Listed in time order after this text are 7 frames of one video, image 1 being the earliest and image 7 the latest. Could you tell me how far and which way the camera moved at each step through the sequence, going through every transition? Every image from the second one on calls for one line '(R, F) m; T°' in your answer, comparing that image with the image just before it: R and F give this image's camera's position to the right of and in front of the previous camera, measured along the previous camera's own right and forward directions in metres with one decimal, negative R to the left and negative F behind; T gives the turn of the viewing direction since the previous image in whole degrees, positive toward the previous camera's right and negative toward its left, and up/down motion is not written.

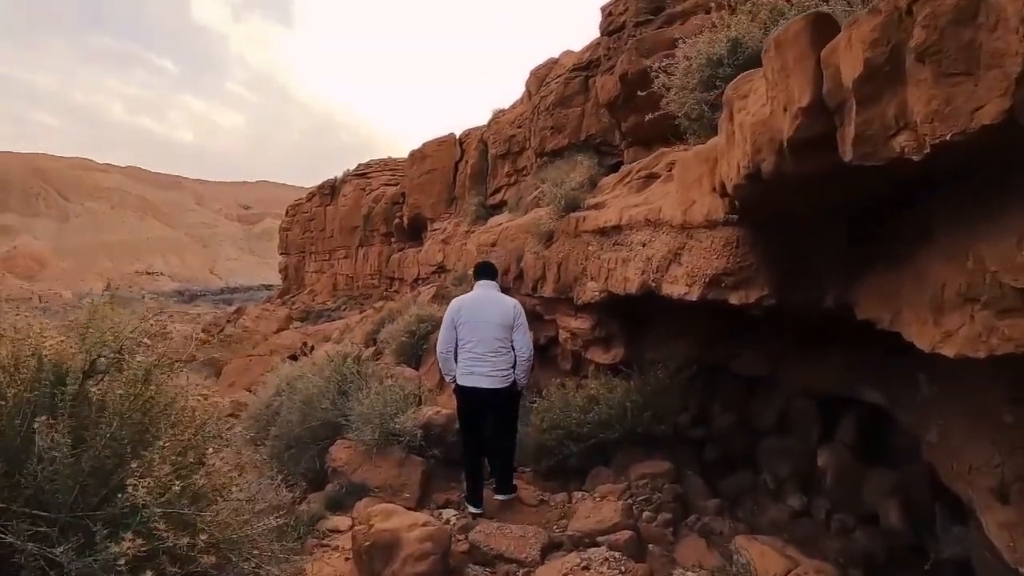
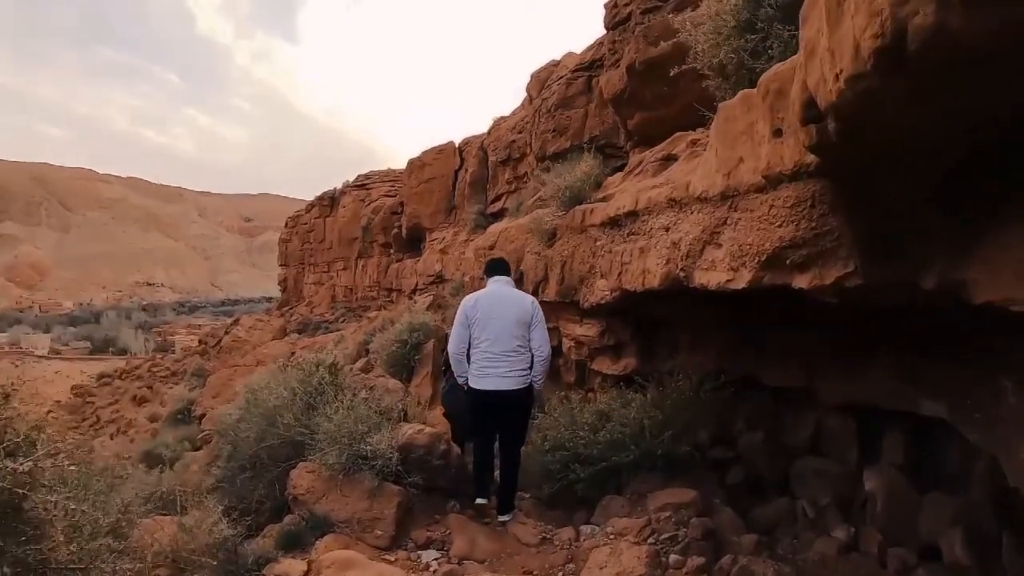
(0.0, +1.0) m; 0°
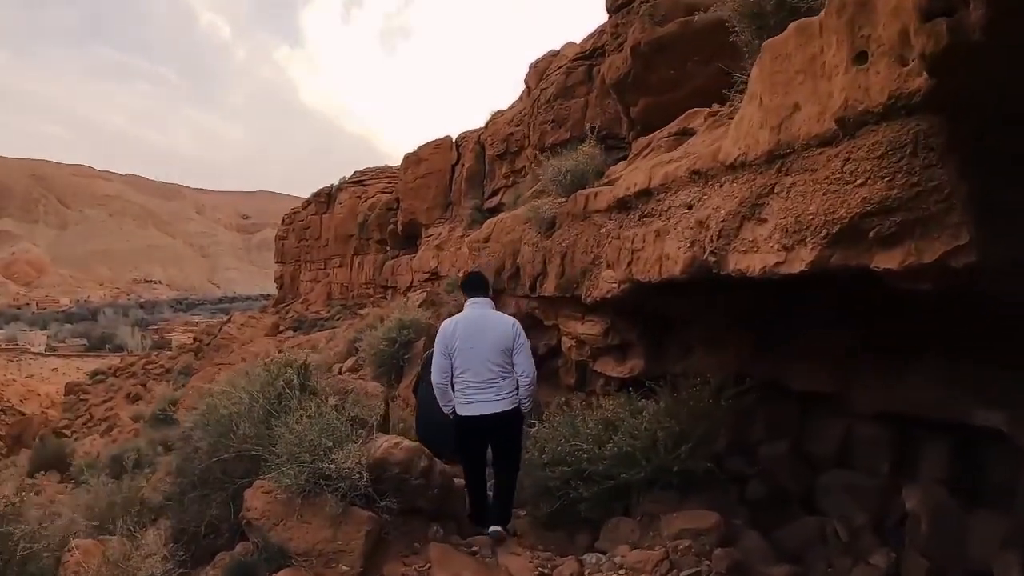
(0.0, +0.8) m; 0°
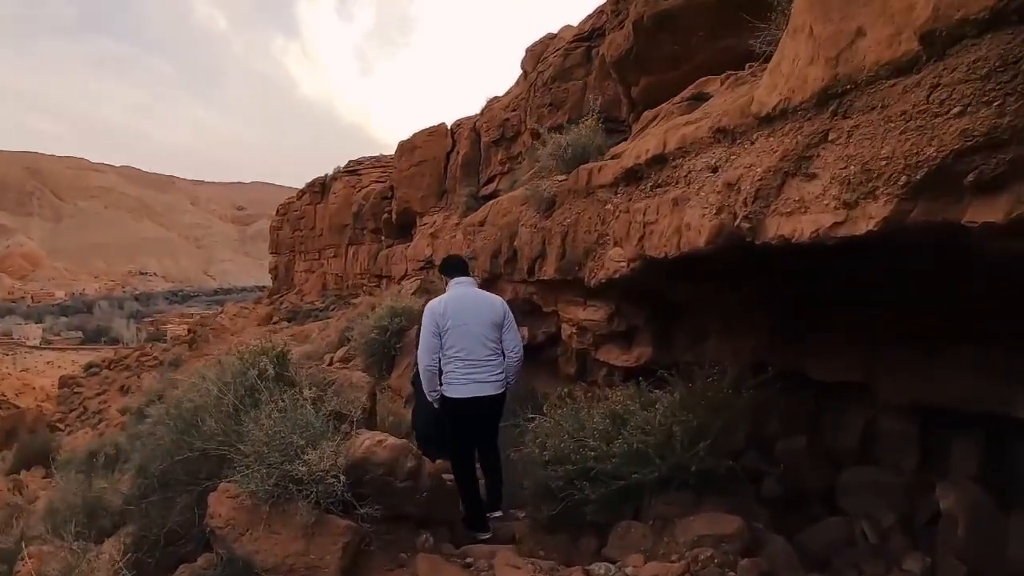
(0.0, +0.5) m; 0°
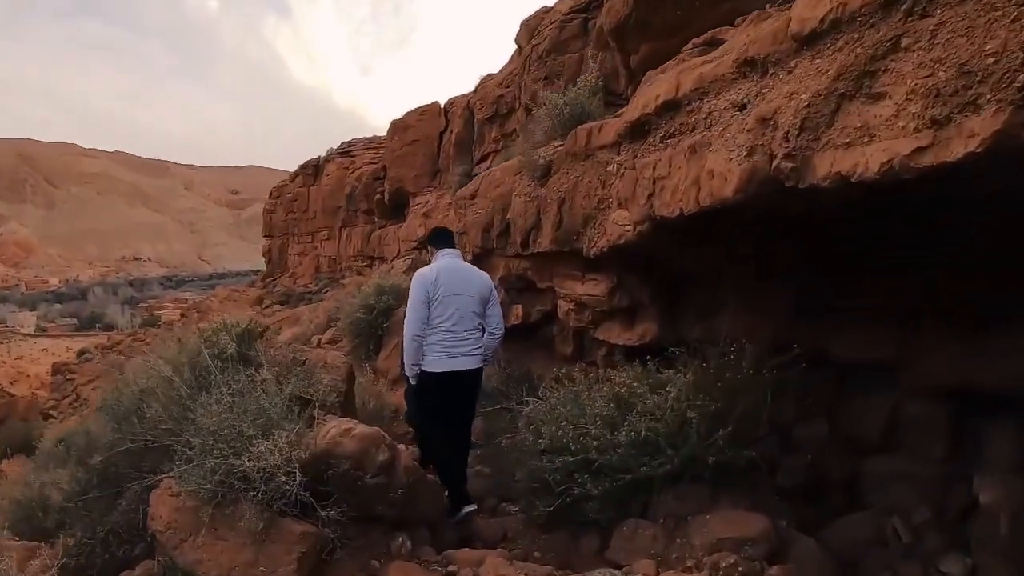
(0.0, +0.6) m; 0°
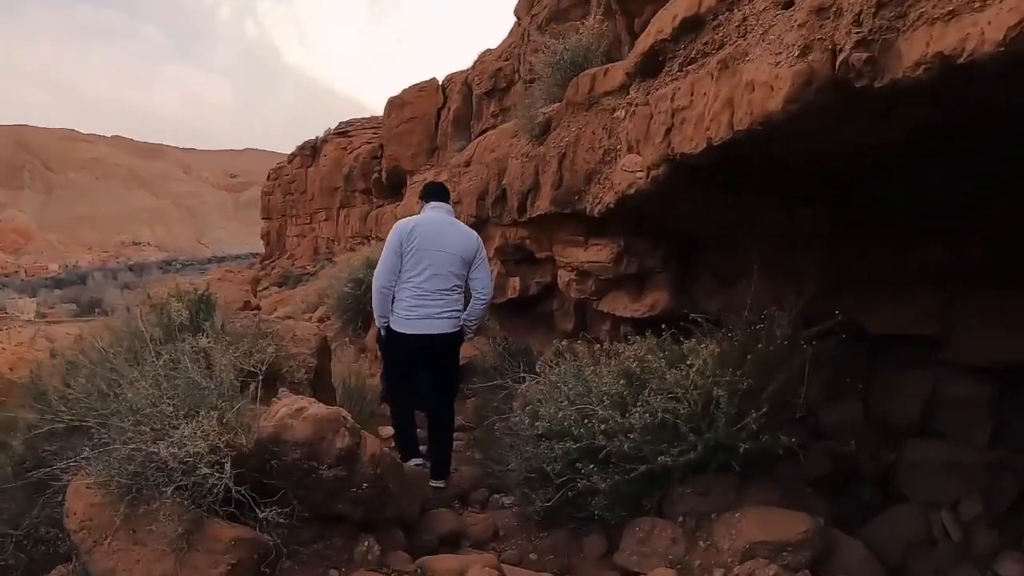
(0.0, +0.6) m; 0°
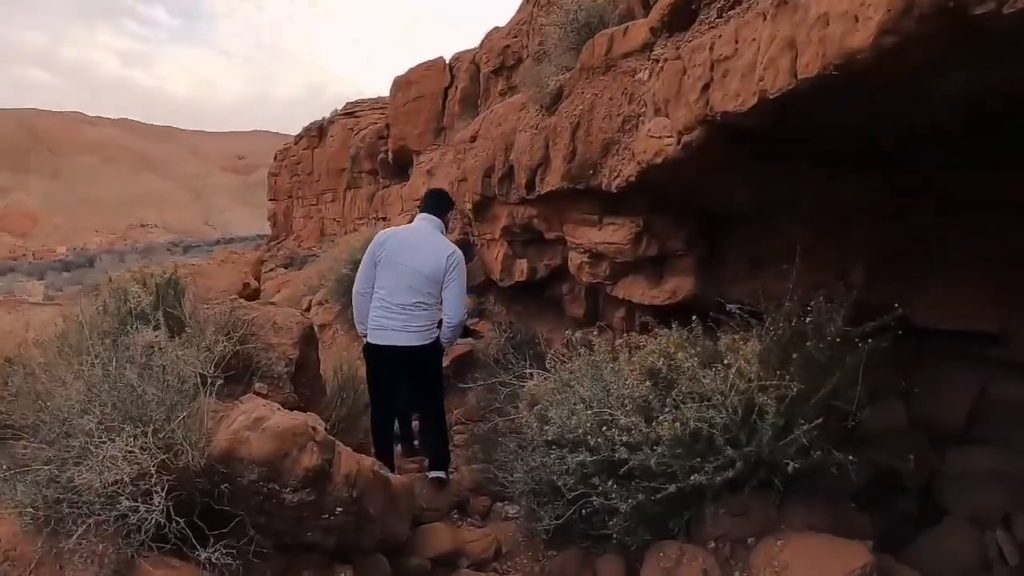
(0.0, +0.5) m; -1°
